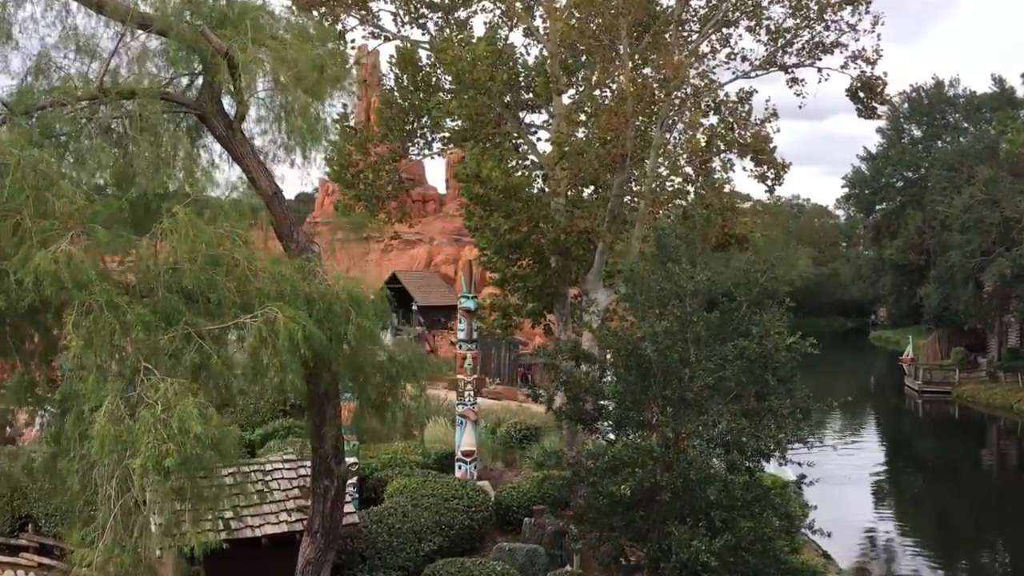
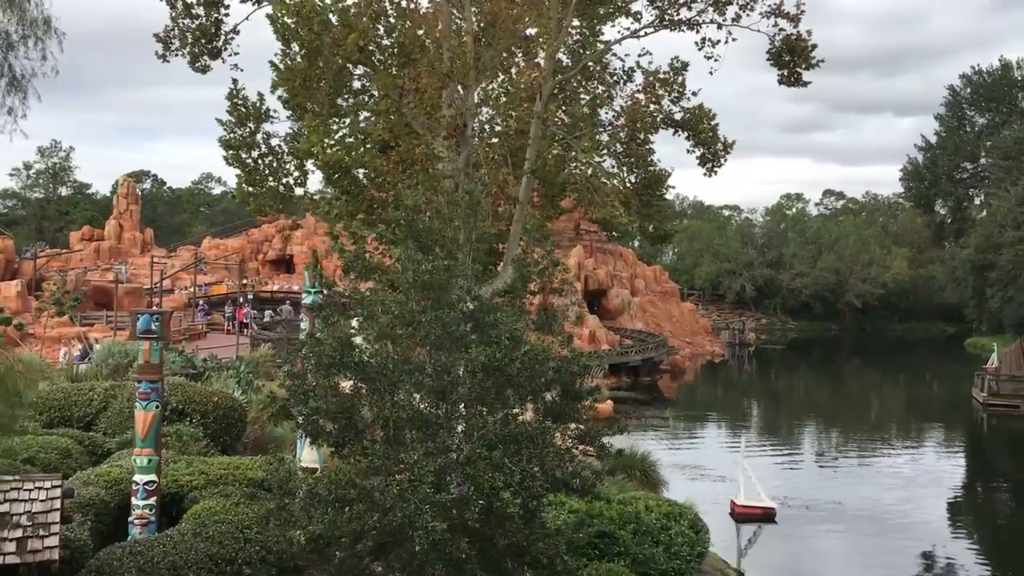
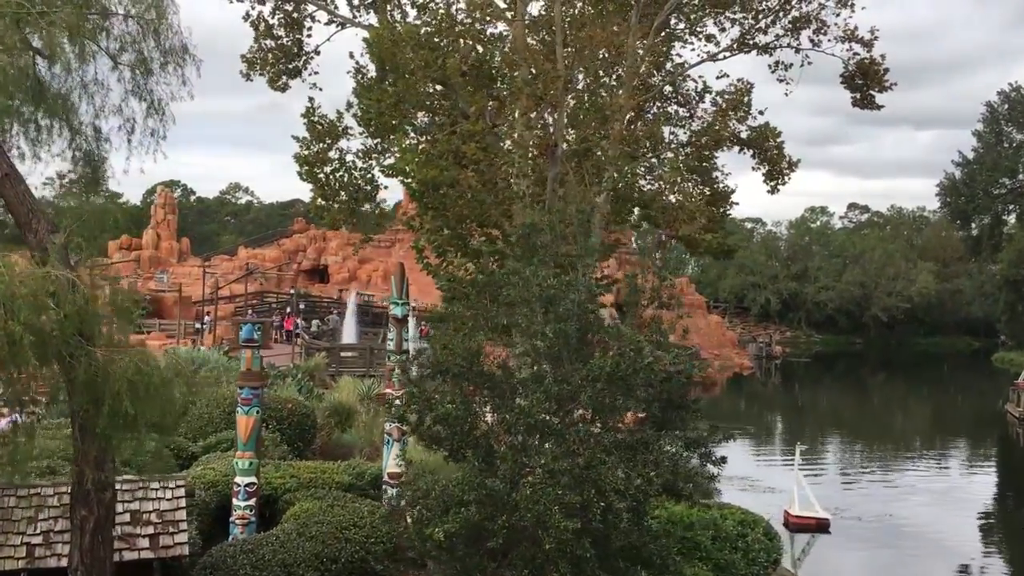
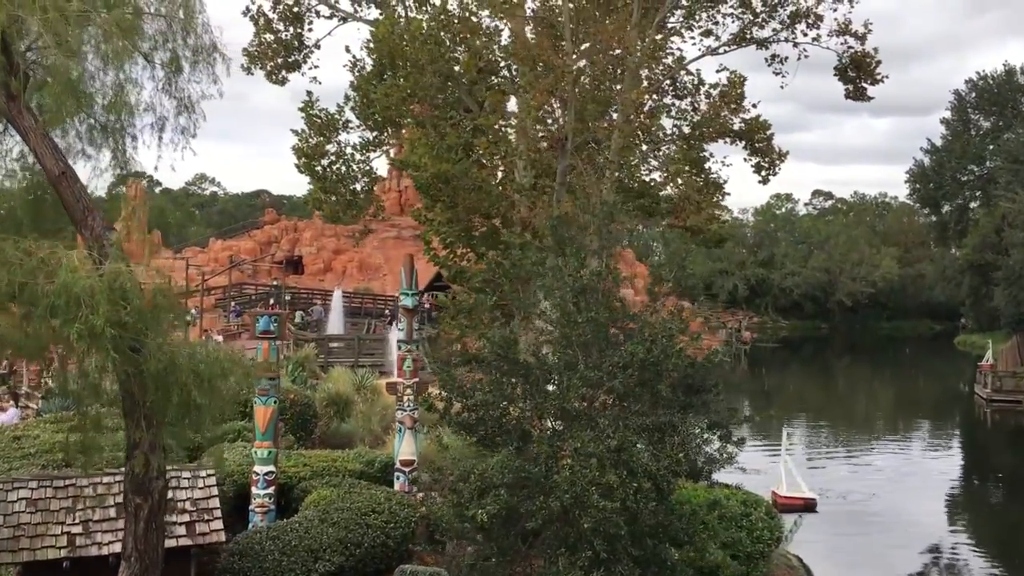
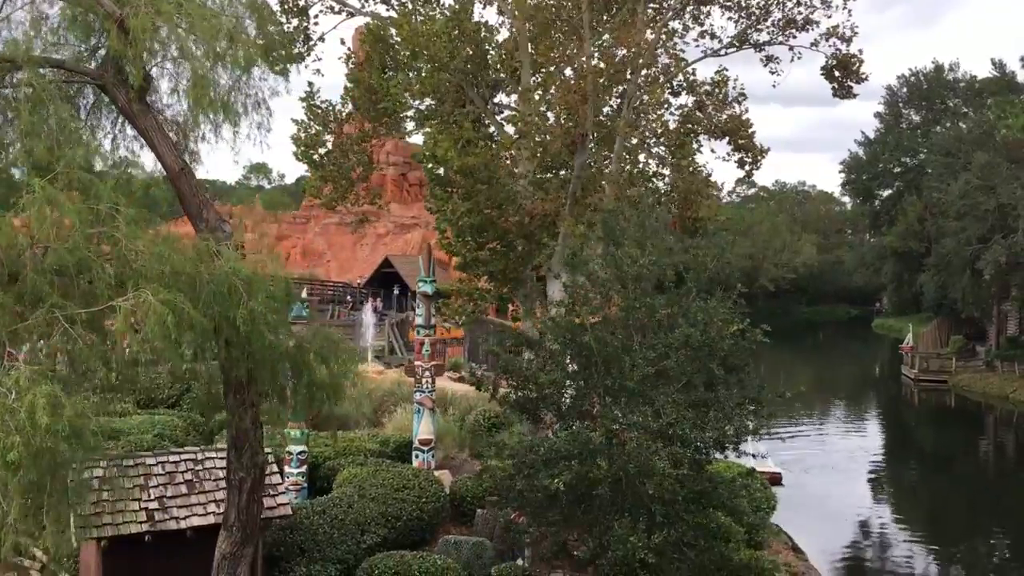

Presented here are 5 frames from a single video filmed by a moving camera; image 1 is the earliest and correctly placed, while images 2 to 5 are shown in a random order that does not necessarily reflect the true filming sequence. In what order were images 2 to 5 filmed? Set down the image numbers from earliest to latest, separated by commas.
5, 4, 3, 2
